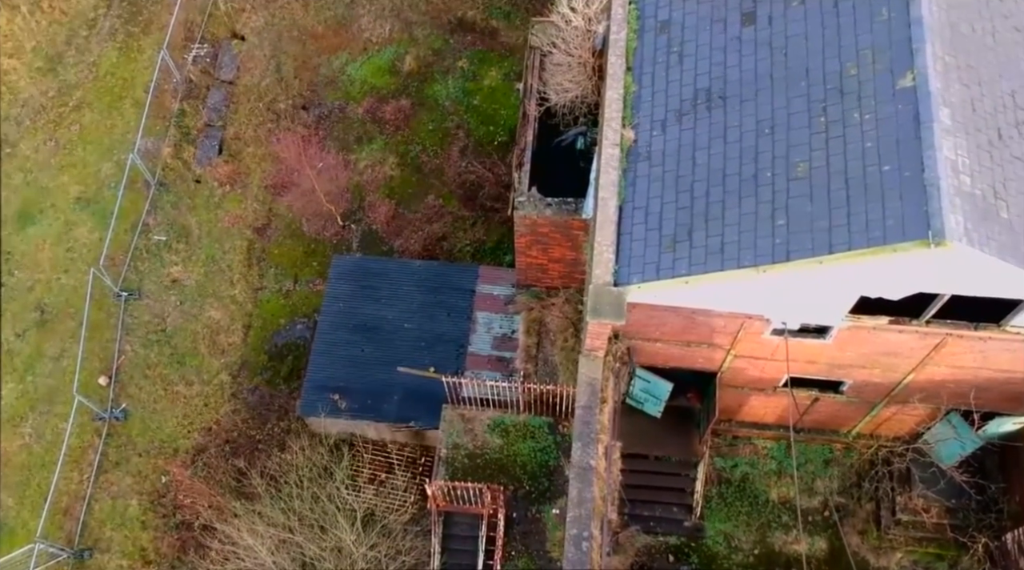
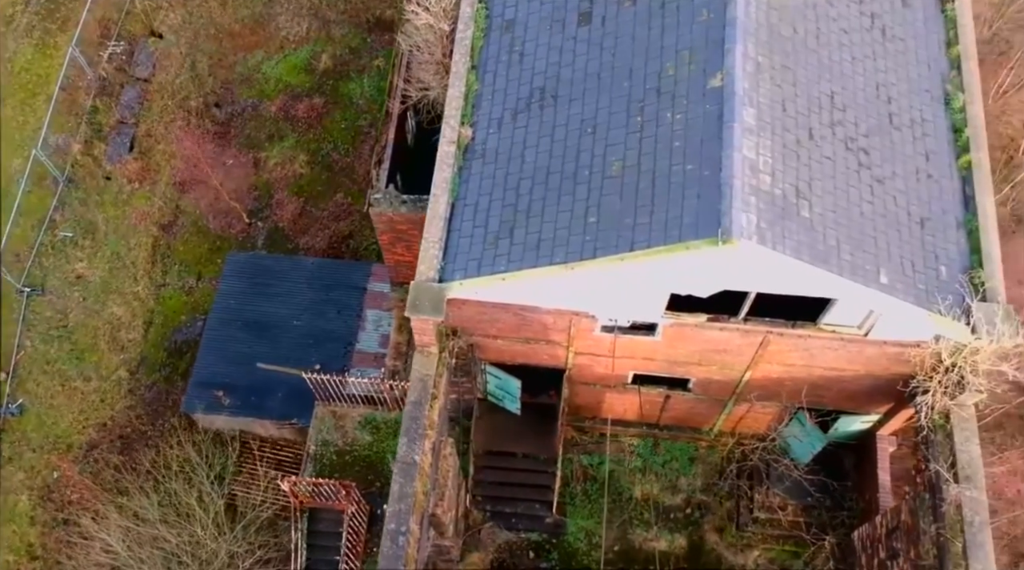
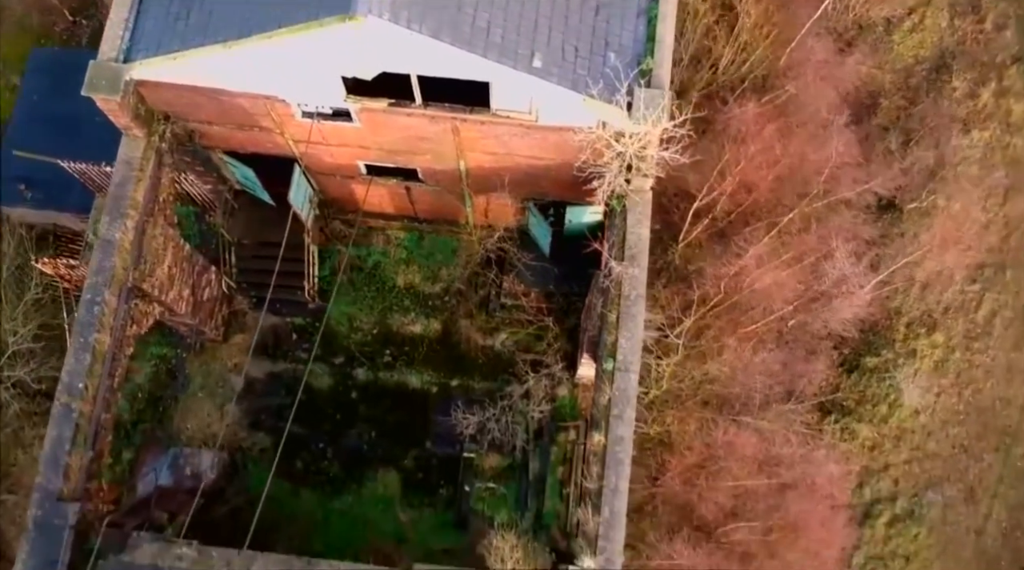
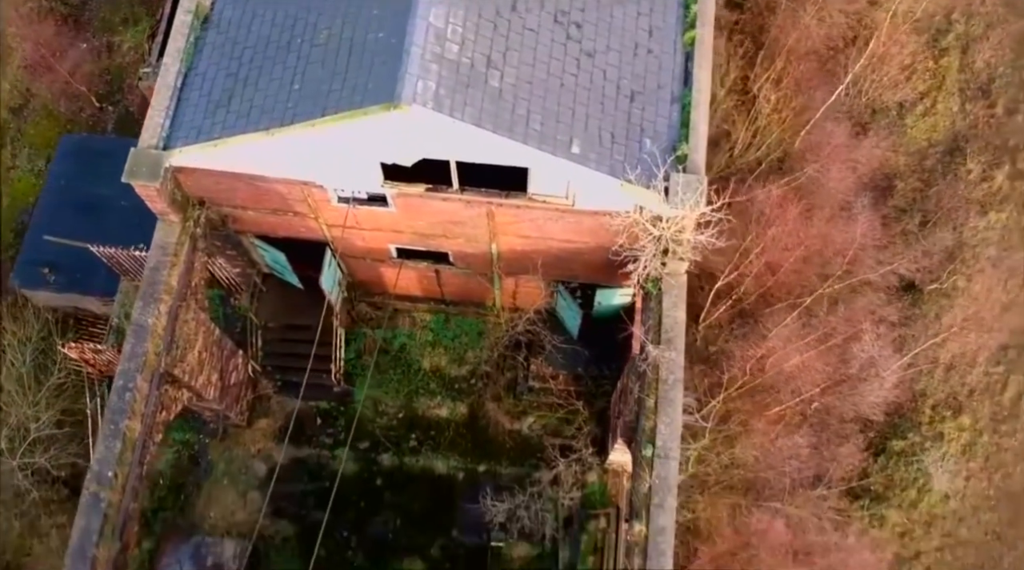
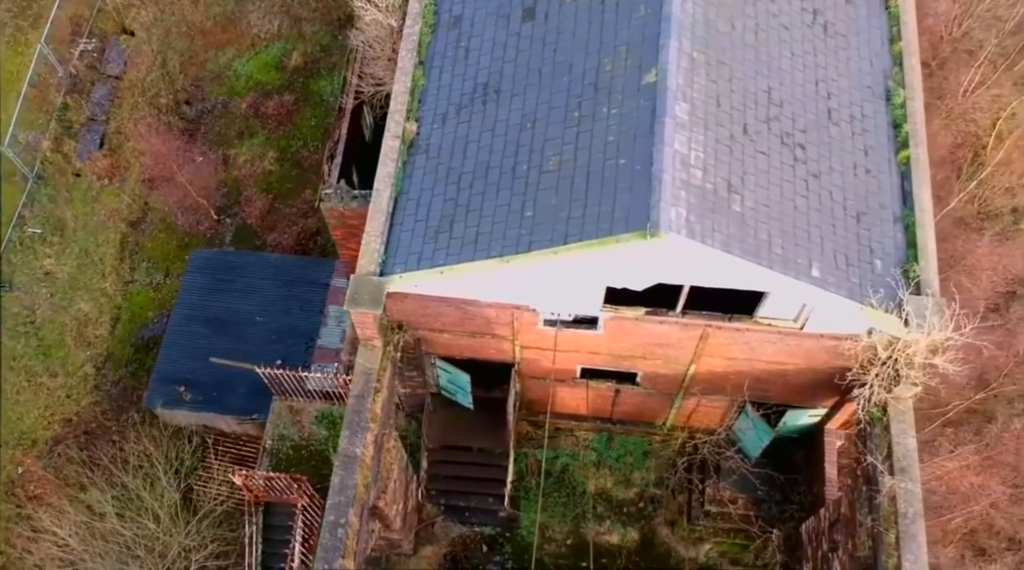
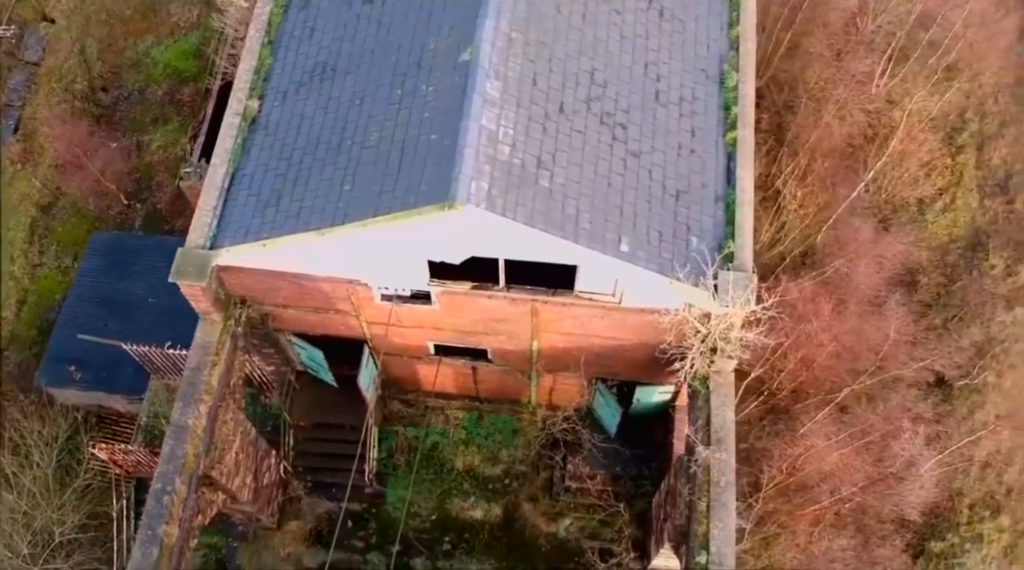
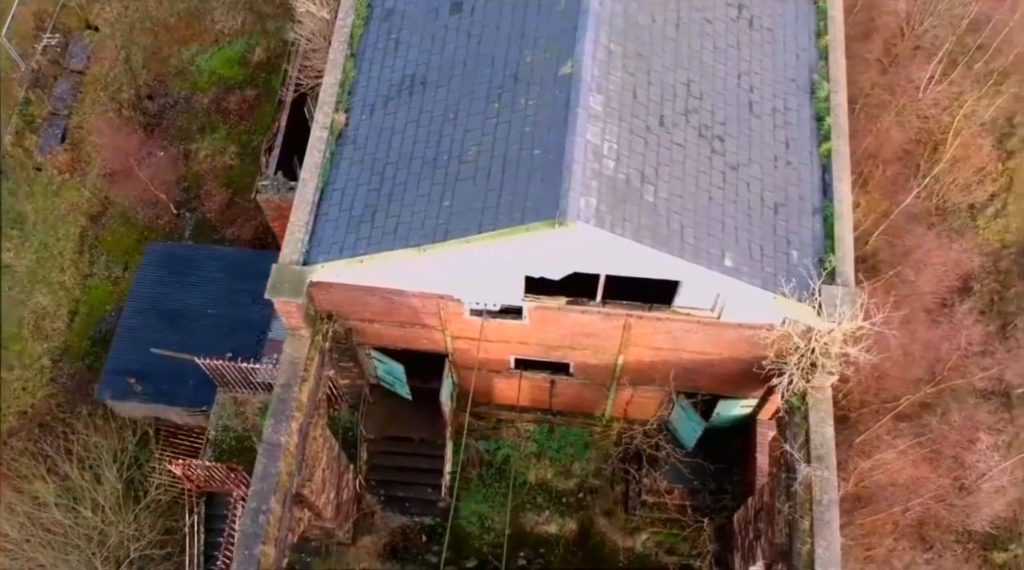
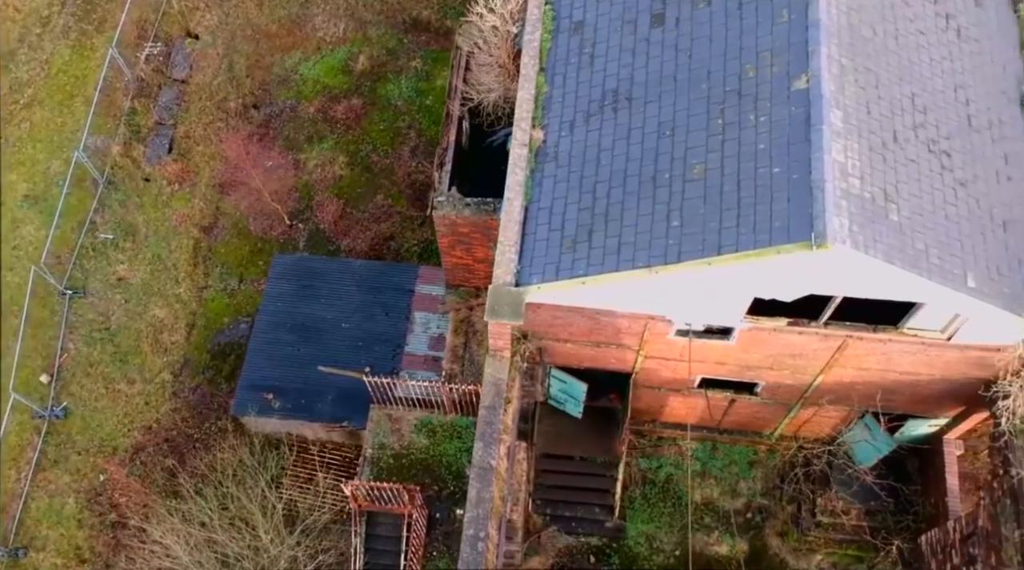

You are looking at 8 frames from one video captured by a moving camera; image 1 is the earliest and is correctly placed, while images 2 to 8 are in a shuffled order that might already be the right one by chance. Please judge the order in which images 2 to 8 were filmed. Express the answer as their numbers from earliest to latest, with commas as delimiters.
8, 2, 5, 7, 6, 4, 3
